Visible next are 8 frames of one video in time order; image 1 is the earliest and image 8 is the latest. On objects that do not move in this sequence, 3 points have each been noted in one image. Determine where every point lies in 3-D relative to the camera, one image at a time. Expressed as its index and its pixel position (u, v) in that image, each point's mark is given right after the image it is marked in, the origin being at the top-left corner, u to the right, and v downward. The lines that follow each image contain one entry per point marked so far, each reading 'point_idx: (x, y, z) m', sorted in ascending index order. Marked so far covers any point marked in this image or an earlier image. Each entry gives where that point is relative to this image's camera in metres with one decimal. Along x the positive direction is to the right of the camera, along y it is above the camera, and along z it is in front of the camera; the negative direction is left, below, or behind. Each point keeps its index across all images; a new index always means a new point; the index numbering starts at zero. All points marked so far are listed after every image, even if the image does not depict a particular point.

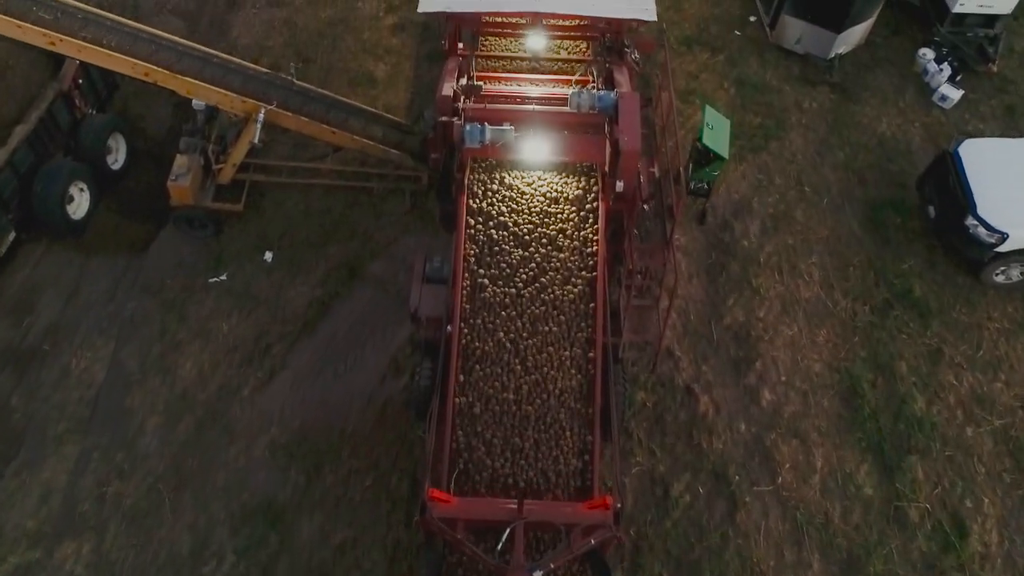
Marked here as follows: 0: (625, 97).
0: (+0.9, +1.5, +5.7) m
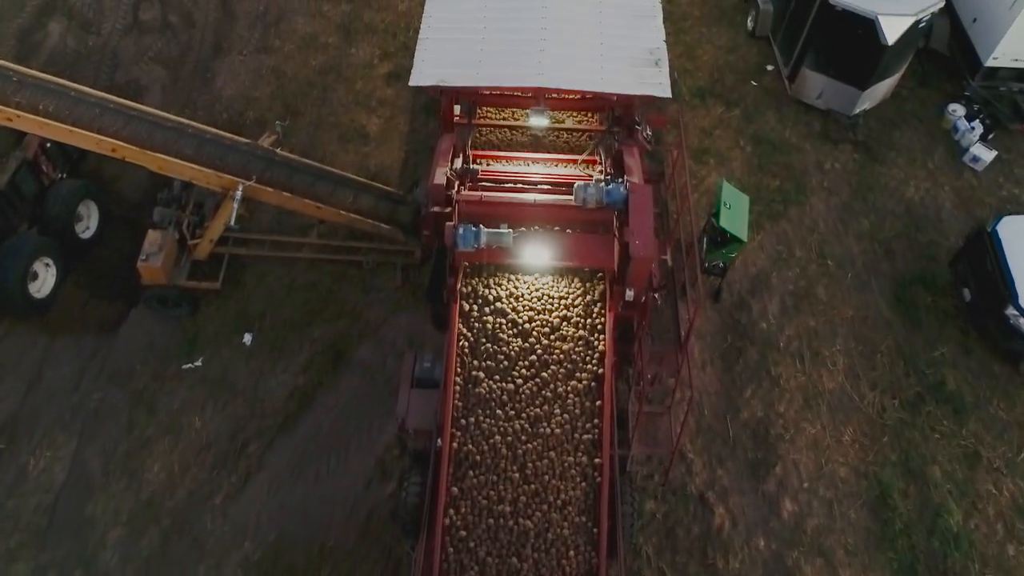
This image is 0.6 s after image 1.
0: (+0.9, +0.7, +5.2) m
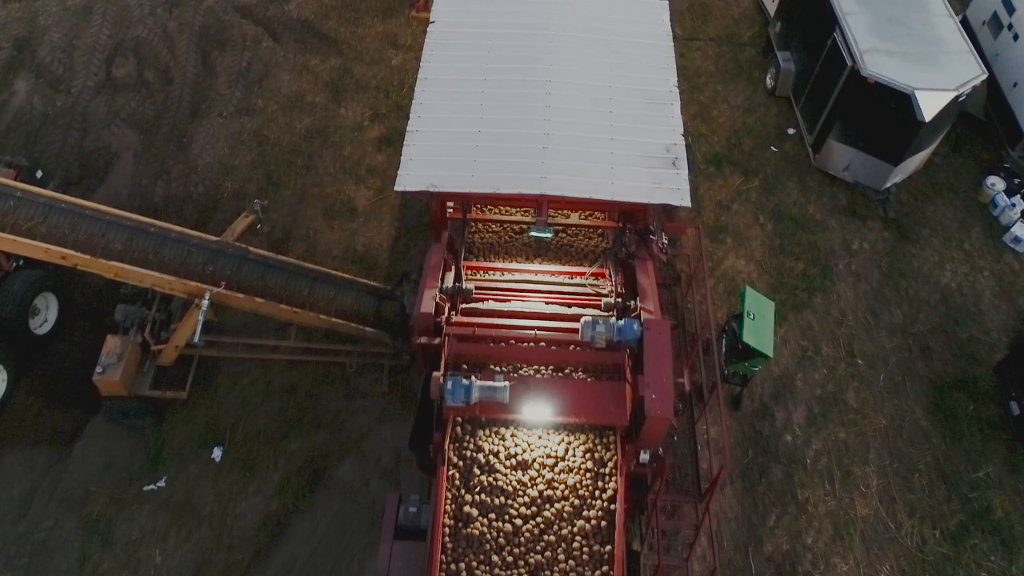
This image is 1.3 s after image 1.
0: (+0.9, -0.3, +4.5) m
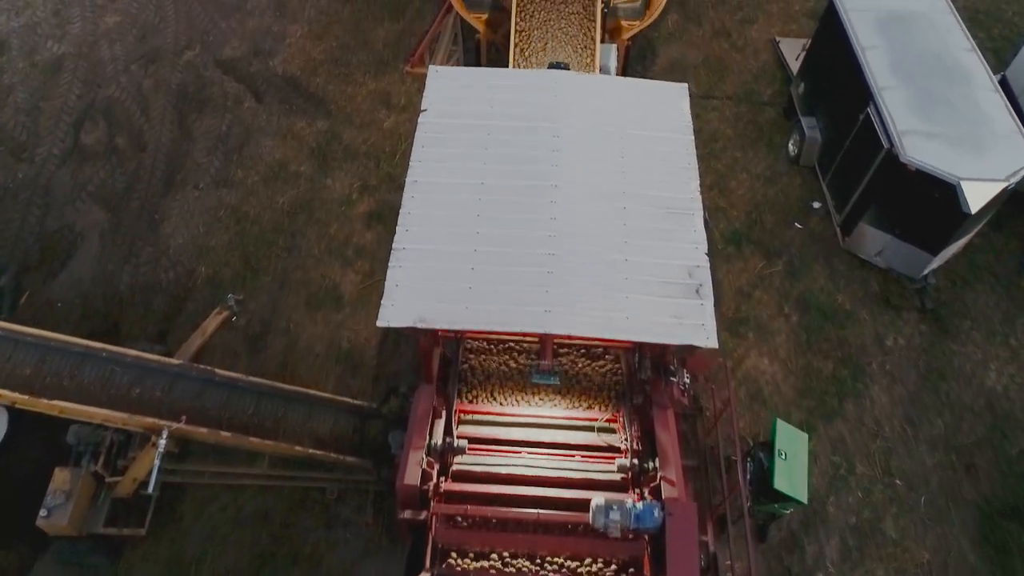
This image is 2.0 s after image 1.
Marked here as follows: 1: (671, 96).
0: (+0.9, -1.2, +3.8) m
1: (+1.3, +1.5, +5.8) m
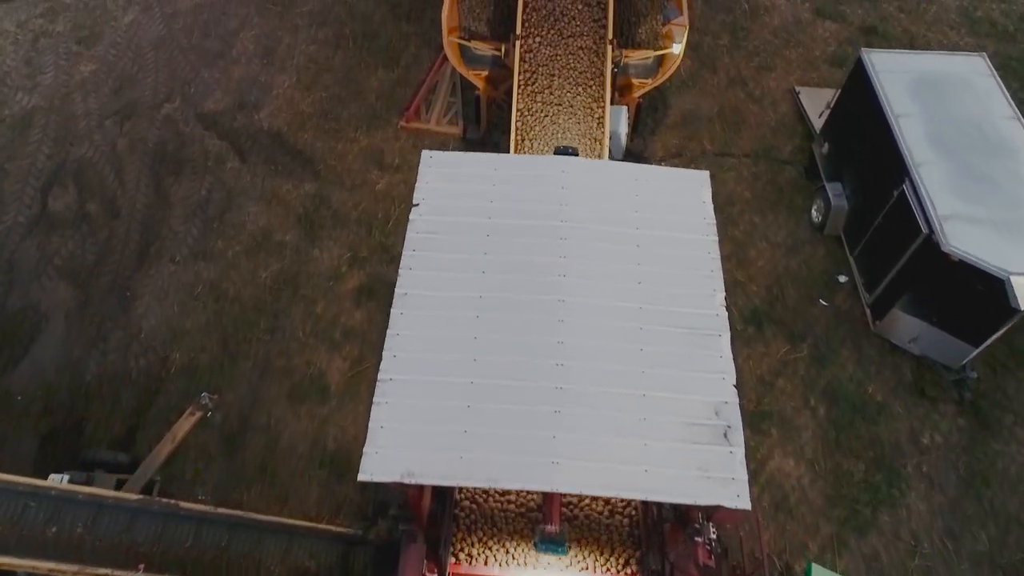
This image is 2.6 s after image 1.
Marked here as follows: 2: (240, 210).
0: (+0.9, -2.0, +3.2) m
1: (+1.3, +0.7, +5.2) m
2: (-2.8, +0.8, +7.6) m
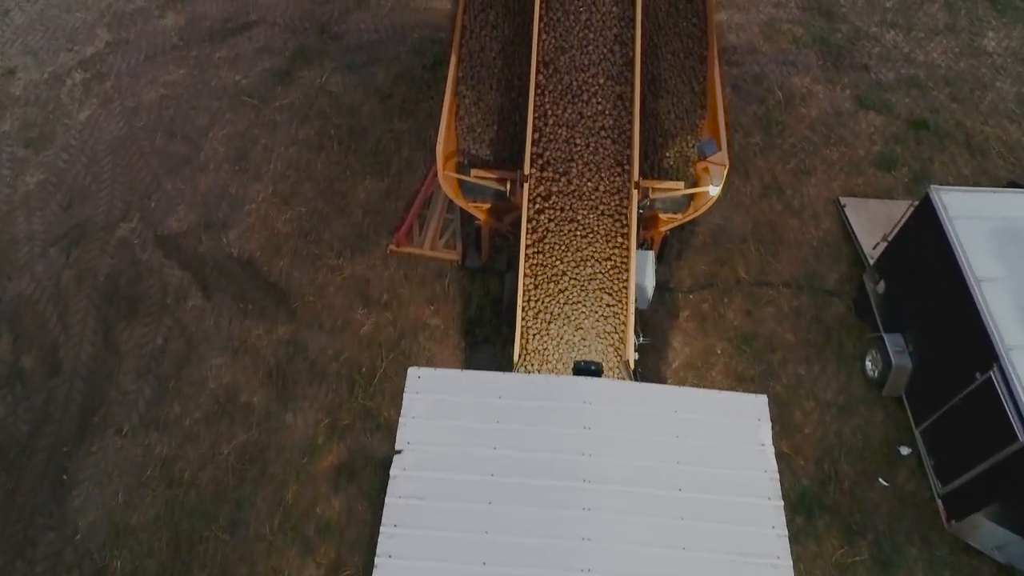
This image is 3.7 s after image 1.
0: (+0.9, -3.5, +2.1) m
1: (+1.3, -0.8, +4.2) m
2: (-2.8, -0.7, +6.5) m
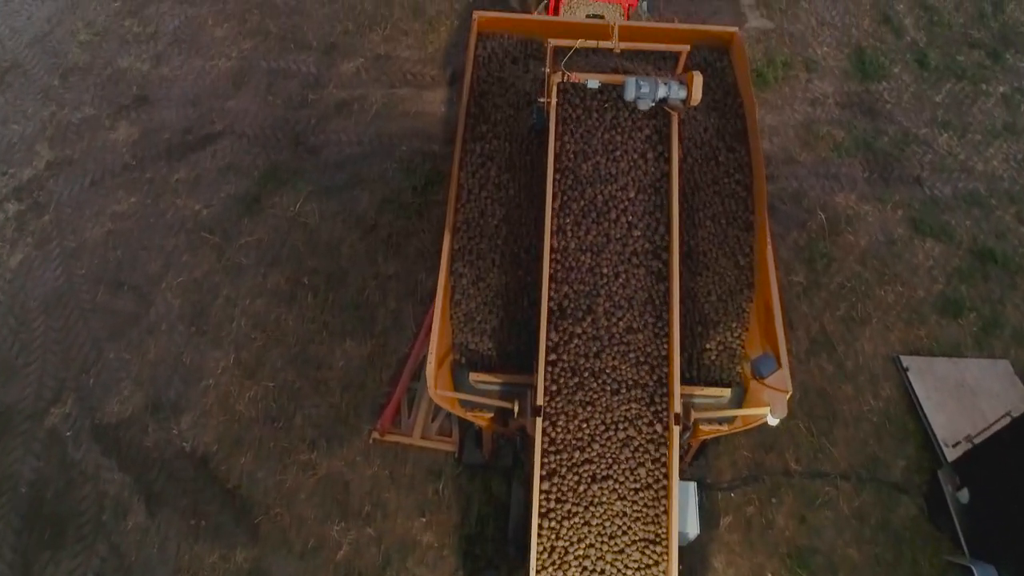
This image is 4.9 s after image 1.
0: (+1.0, -5.1, +1.0) m
1: (+1.4, -2.4, +3.0) m
2: (-2.7, -2.3, +5.3) m
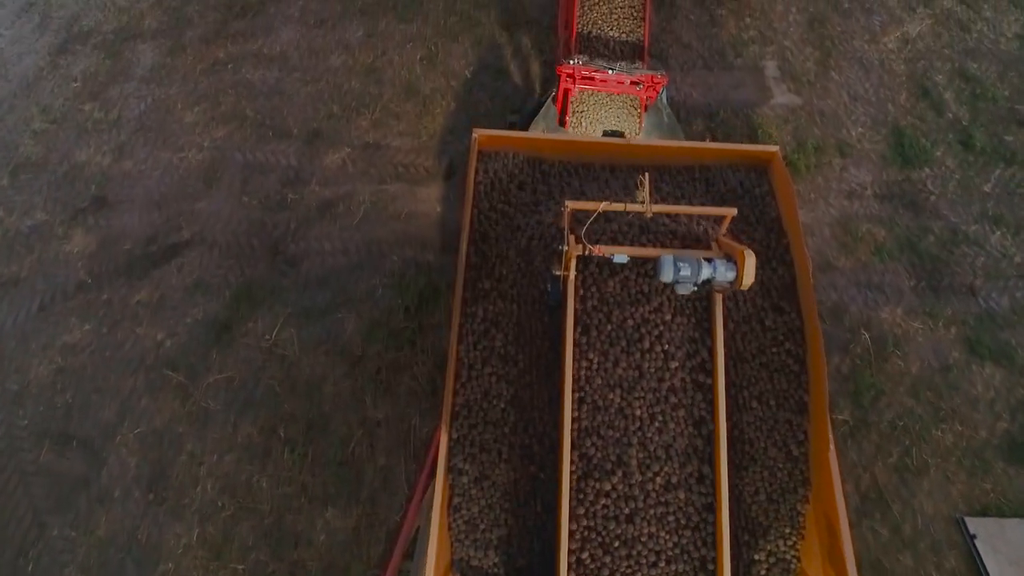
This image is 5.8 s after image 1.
0: (+1.1, -6.4, +0.1) m
1: (+1.5, -3.6, +2.1) m
2: (-2.6, -3.6, +4.4) m
